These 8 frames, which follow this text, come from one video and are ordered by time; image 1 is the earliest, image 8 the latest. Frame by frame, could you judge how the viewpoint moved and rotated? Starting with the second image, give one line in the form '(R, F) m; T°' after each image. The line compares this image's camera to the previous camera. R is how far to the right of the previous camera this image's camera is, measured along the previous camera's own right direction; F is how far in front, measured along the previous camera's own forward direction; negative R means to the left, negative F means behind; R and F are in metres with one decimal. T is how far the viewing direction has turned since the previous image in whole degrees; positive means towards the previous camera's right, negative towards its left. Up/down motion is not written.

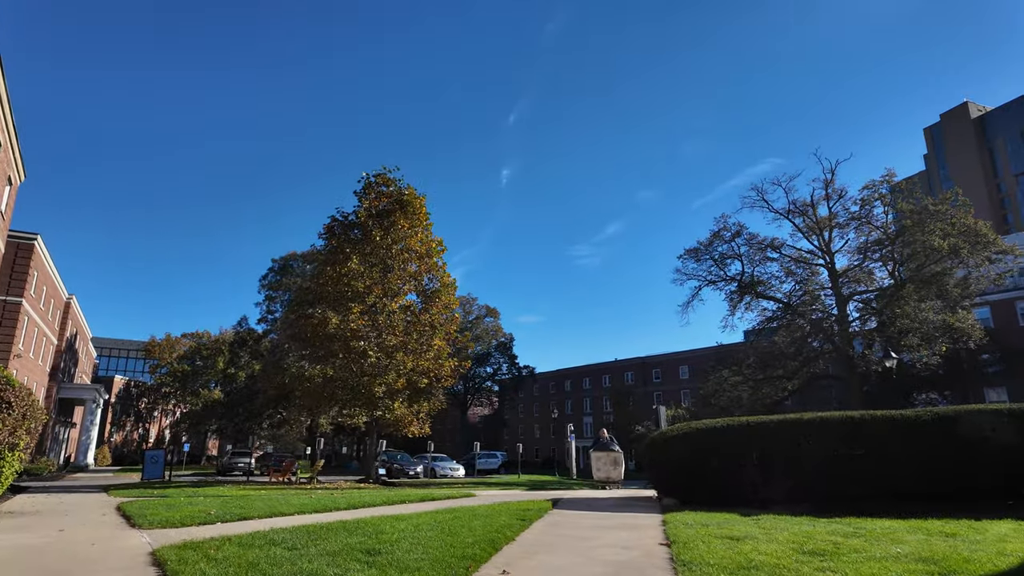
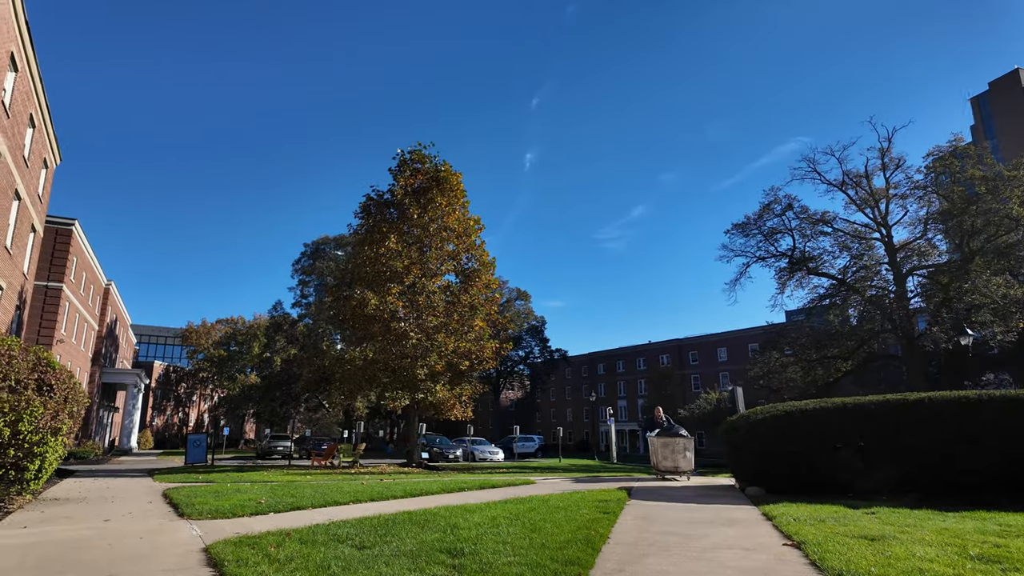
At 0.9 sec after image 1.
(-0.7, +1.0) m; -3°
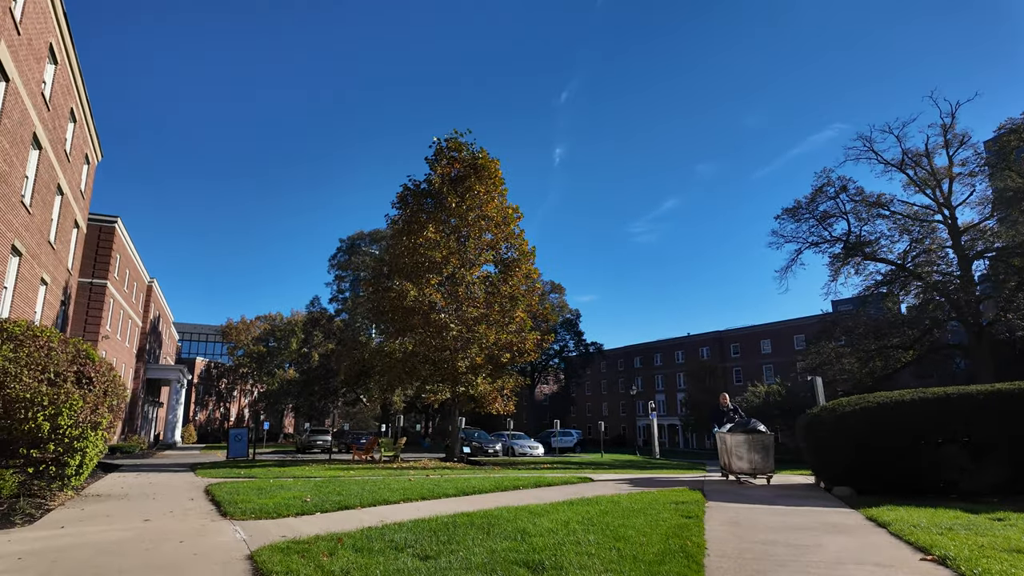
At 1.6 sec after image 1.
(-0.4, +0.8) m; -3°
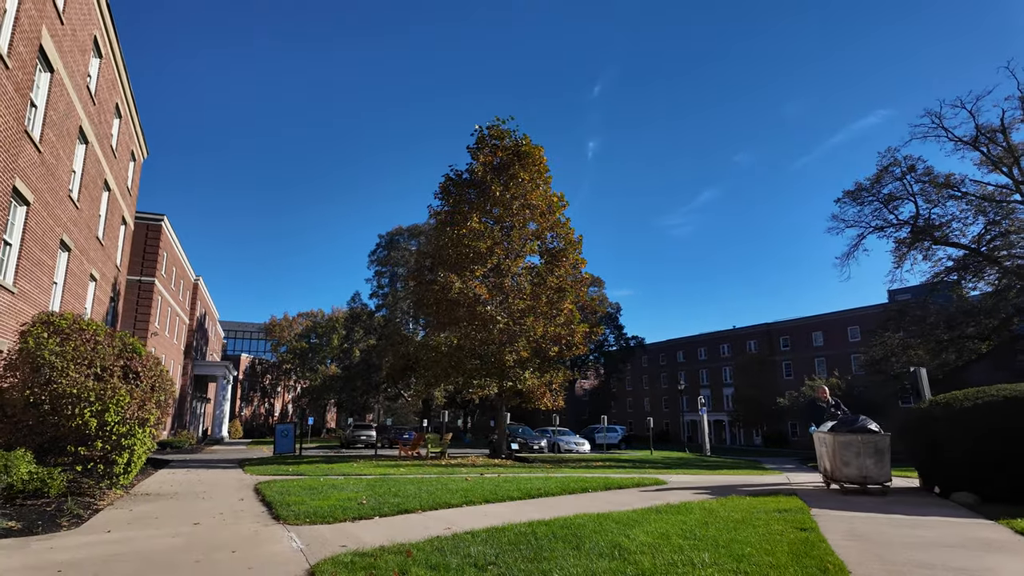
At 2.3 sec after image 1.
(-0.5, +0.8) m; -3°
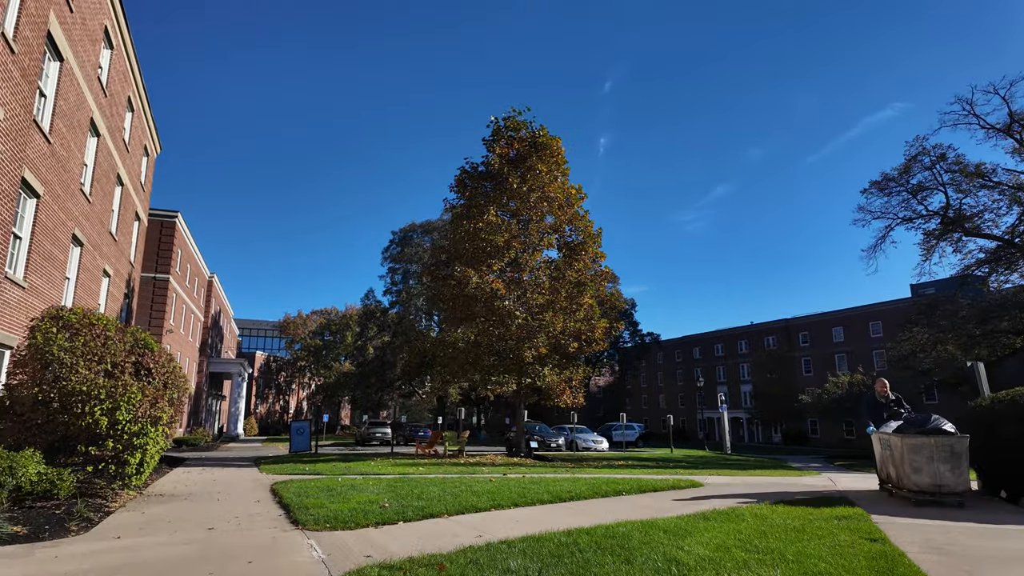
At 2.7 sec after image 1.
(-0.2, +0.5) m; -1°
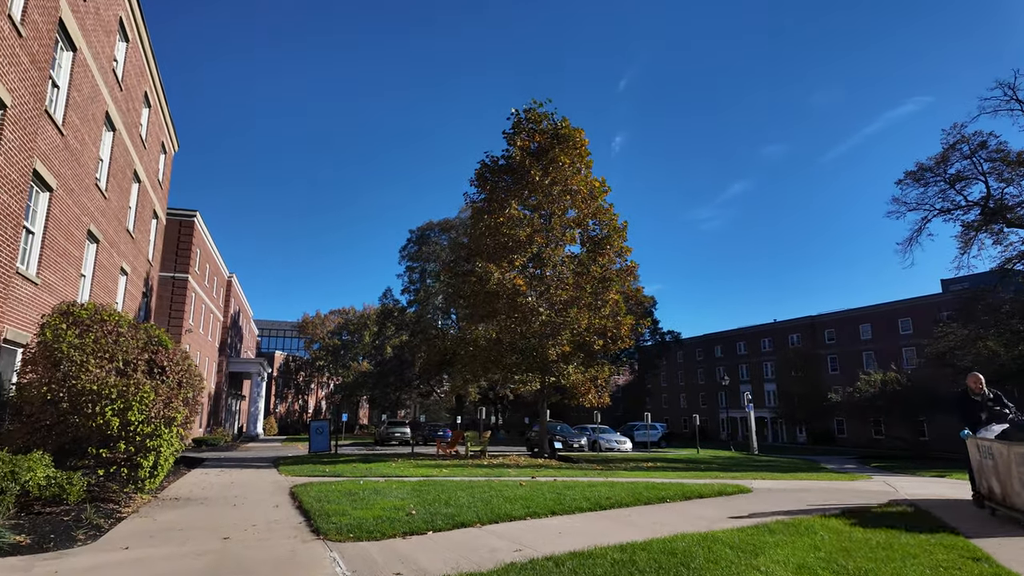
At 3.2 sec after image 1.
(-0.2, +0.6) m; -2°
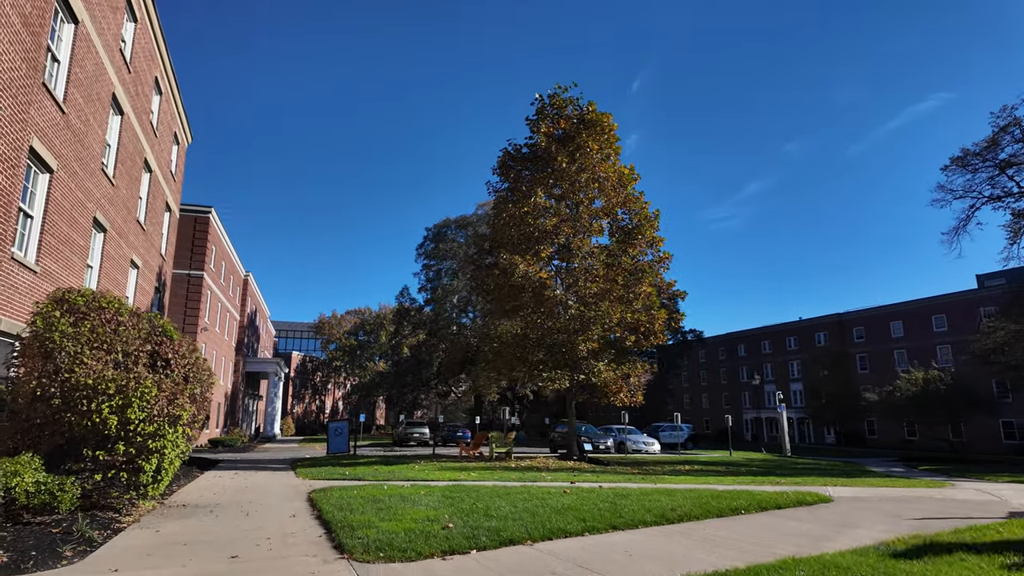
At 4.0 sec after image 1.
(-0.4, +1.1) m; -1°
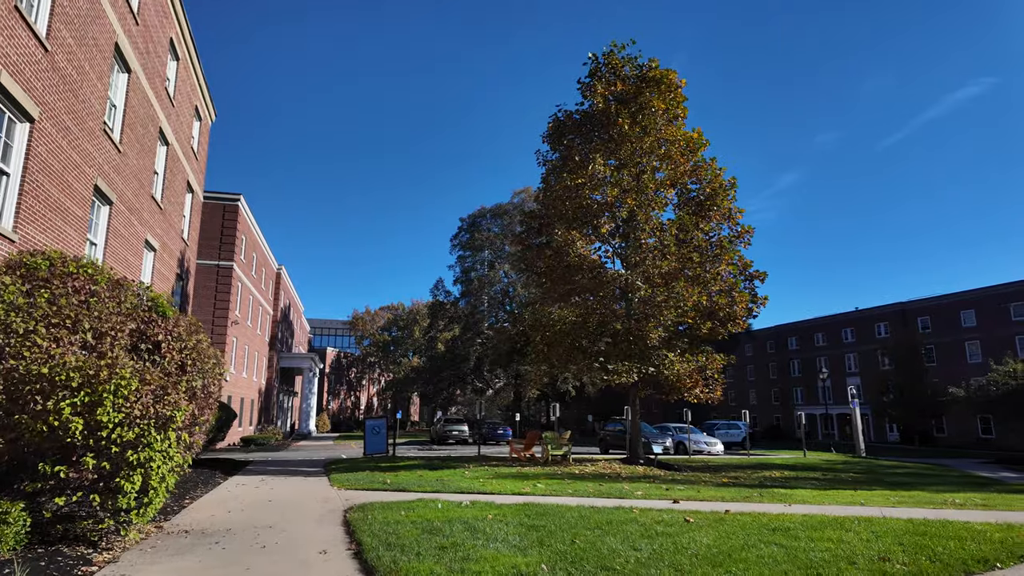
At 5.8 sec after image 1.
(-0.8, +2.3) m; -3°
